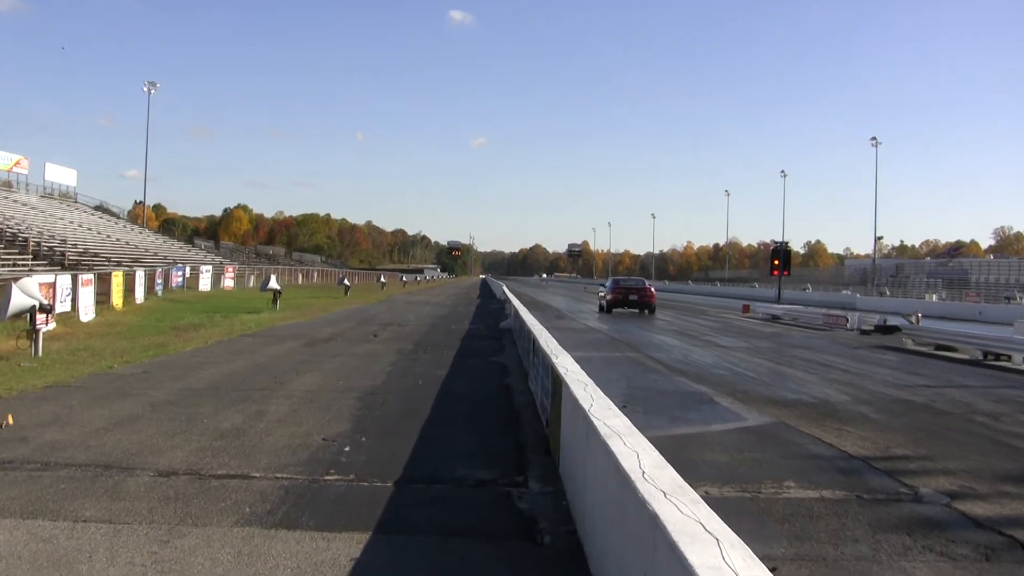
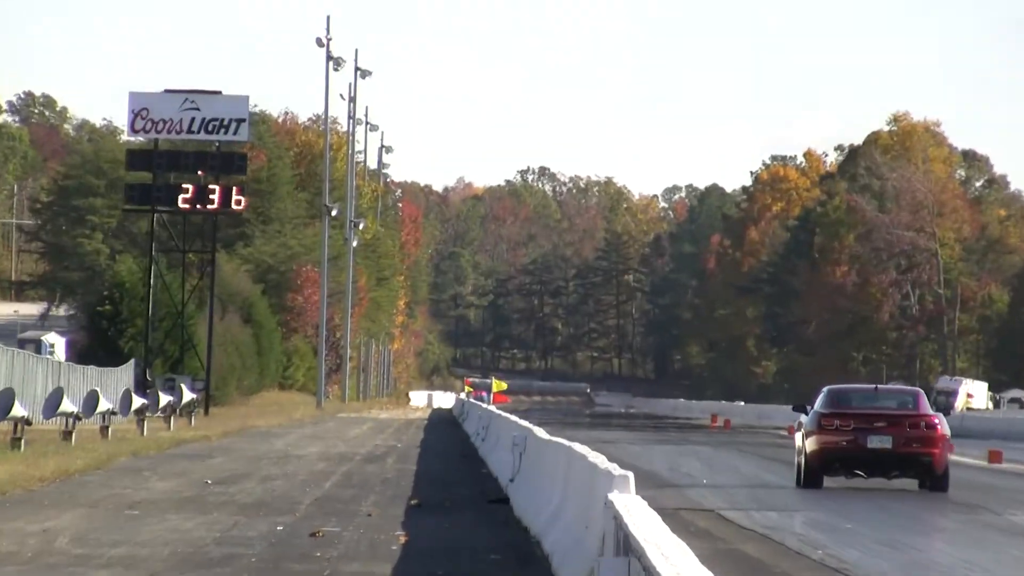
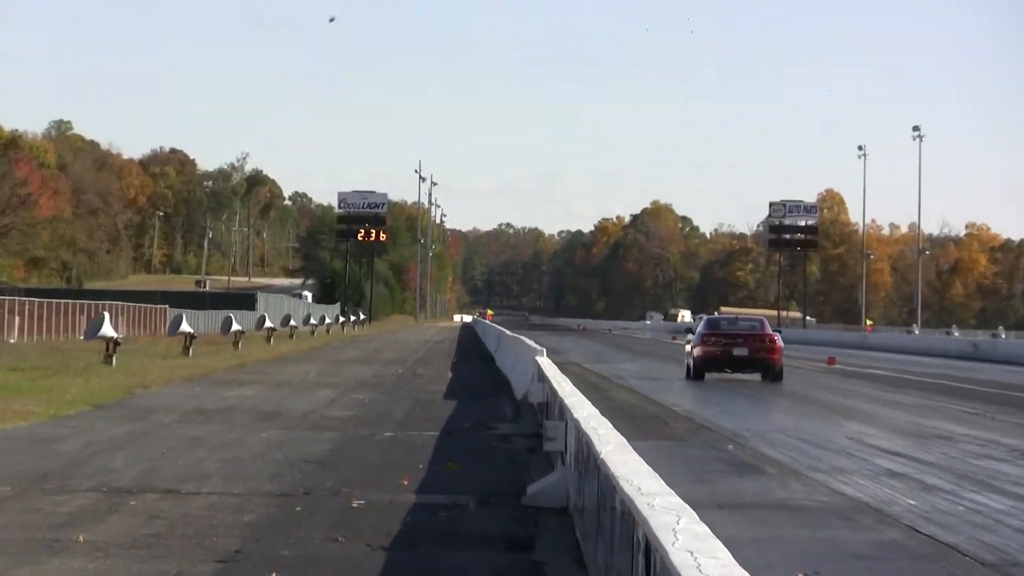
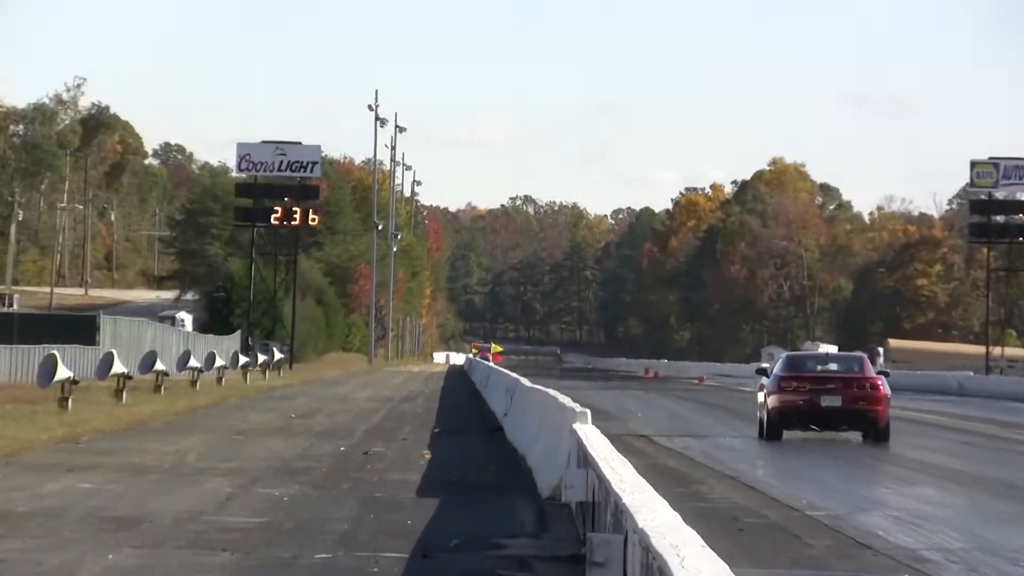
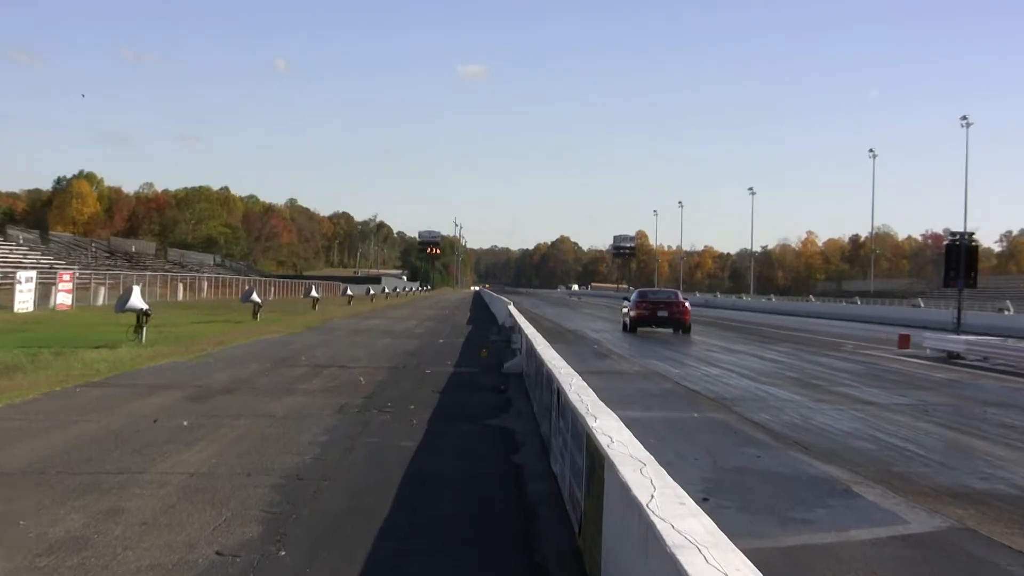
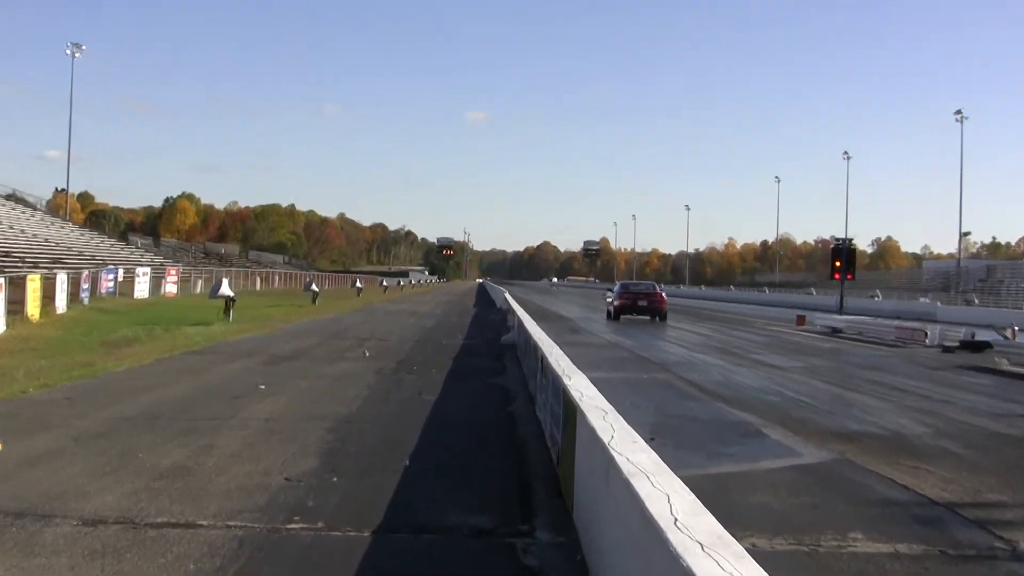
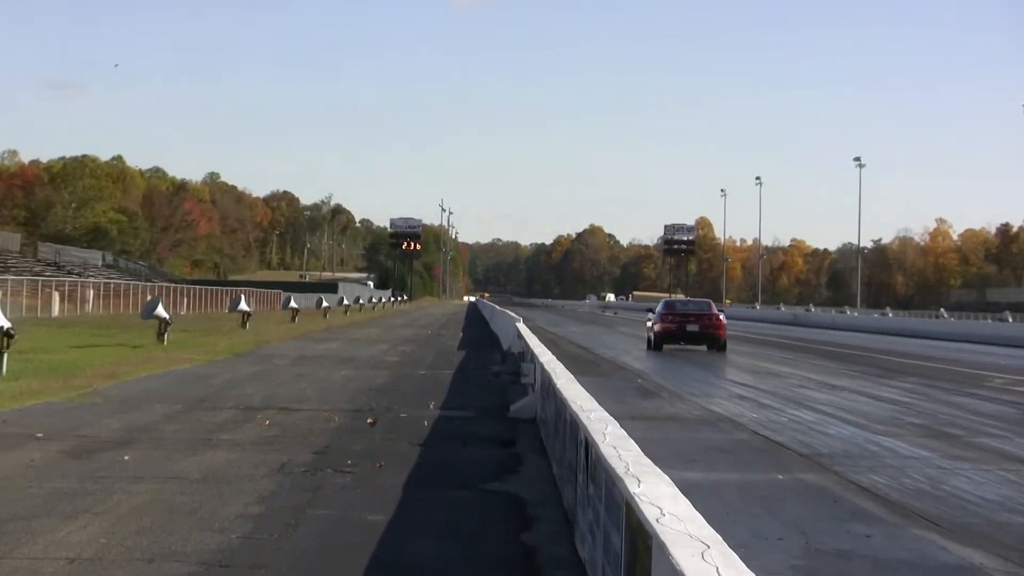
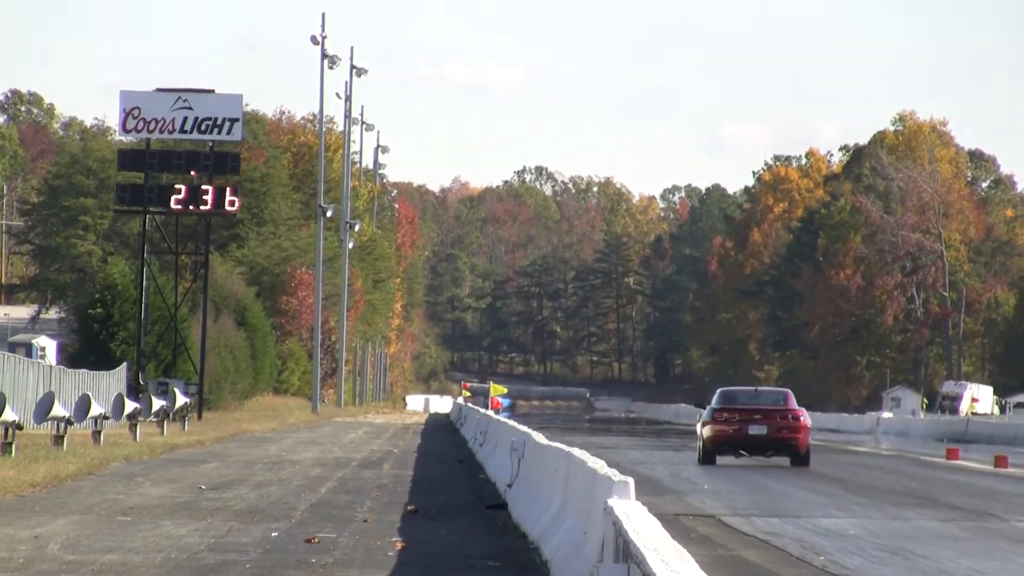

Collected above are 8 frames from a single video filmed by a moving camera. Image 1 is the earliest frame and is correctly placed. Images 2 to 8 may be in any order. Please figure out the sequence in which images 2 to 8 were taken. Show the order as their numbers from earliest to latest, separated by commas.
6, 5, 7, 3, 4, 2, 8
